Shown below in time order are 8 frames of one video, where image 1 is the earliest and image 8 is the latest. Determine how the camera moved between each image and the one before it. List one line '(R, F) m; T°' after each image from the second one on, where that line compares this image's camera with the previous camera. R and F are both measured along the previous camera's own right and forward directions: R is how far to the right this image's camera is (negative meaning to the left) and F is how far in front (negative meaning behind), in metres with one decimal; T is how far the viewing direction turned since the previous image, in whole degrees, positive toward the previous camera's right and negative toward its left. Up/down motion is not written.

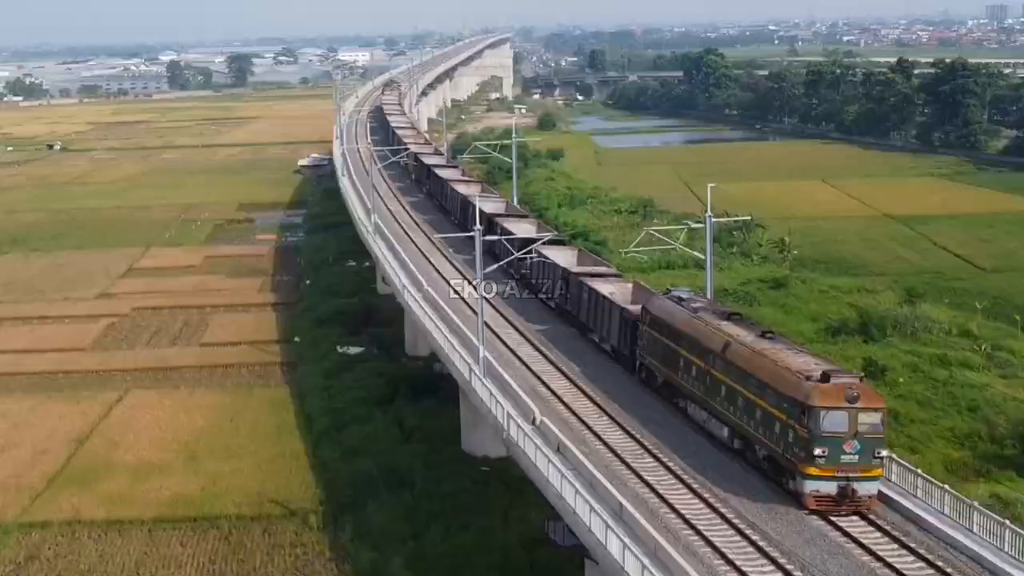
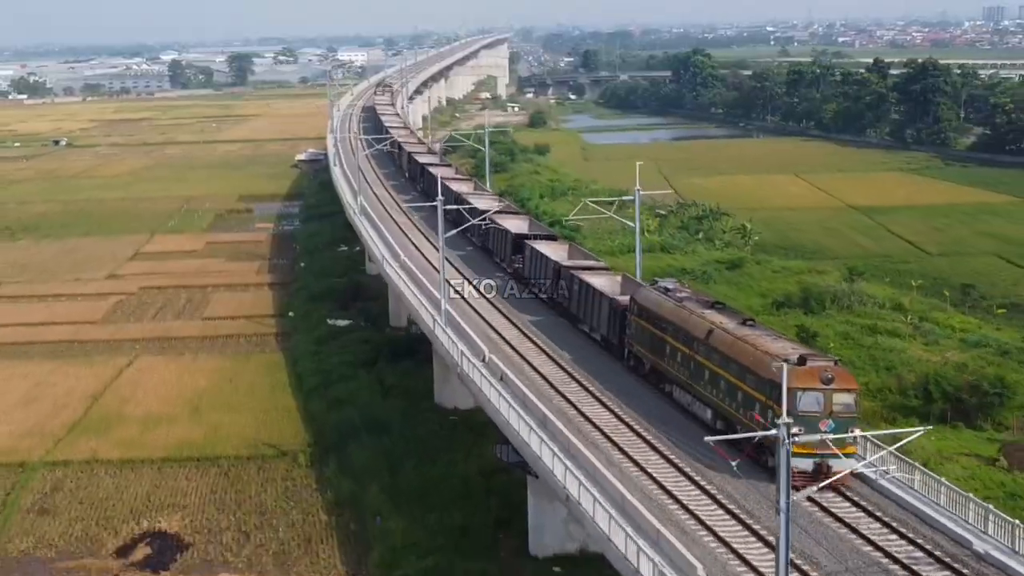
(+0.6, -3.2) m; 0°
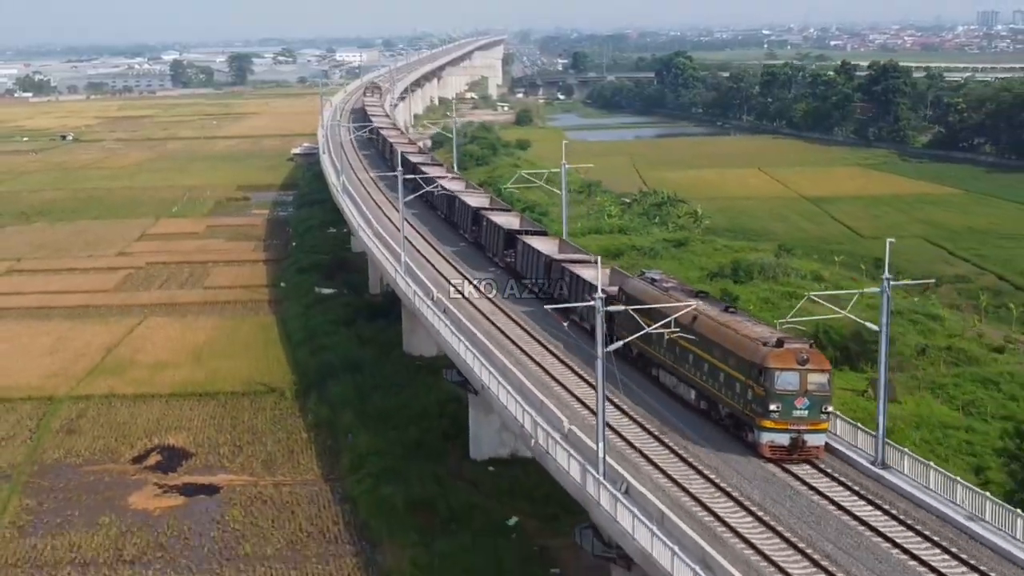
(+0.9, -4.7) m; 0°
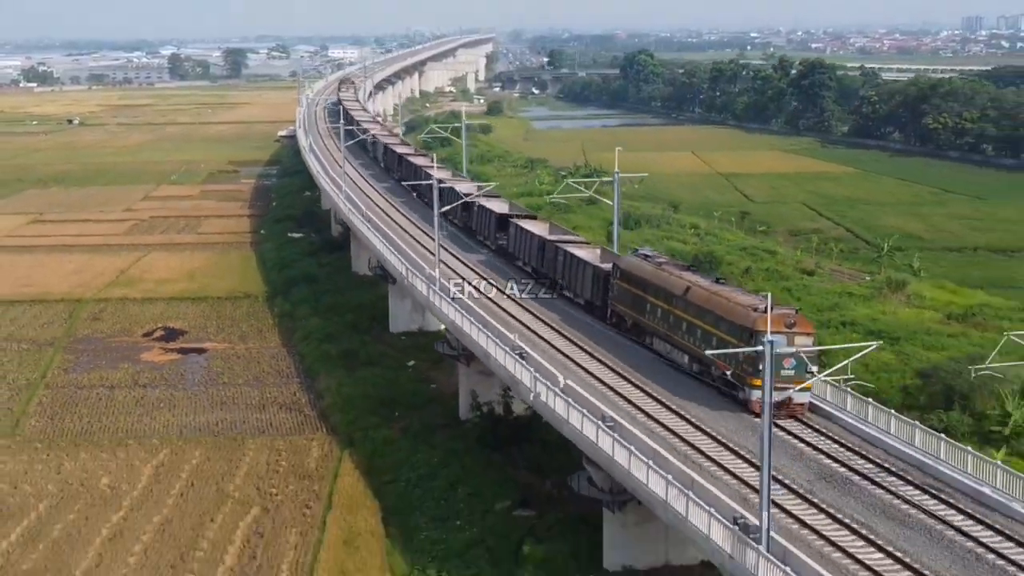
(+2.0, -9.5) m; 0°
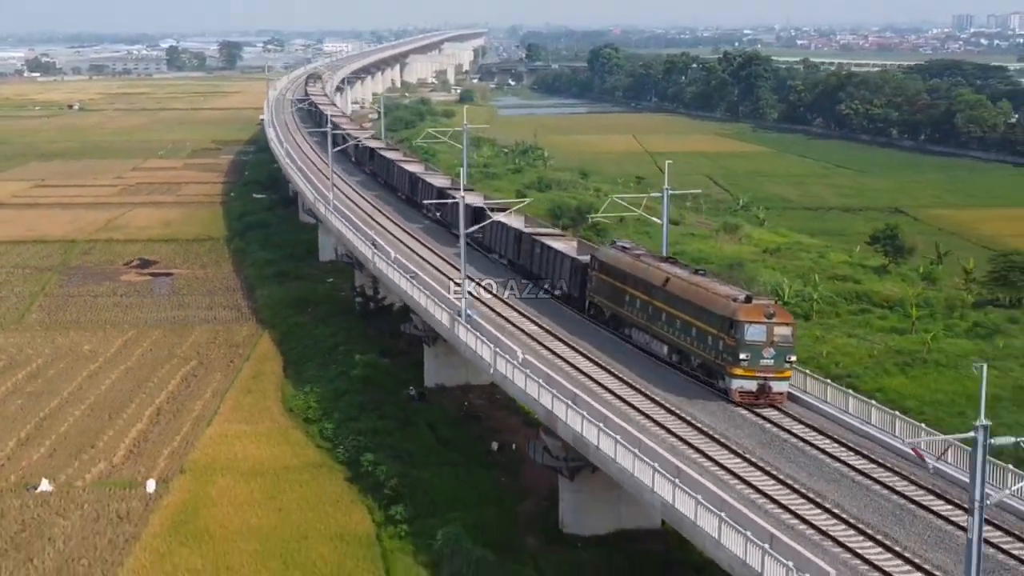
(+2.8, -8.8) m; 0°
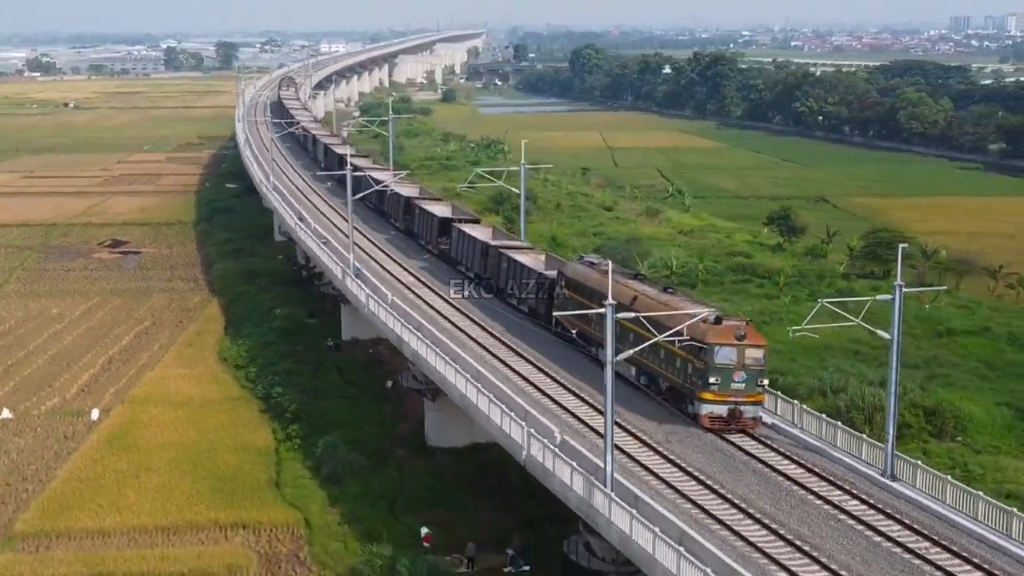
(+2.1, -4.3) m; 0°
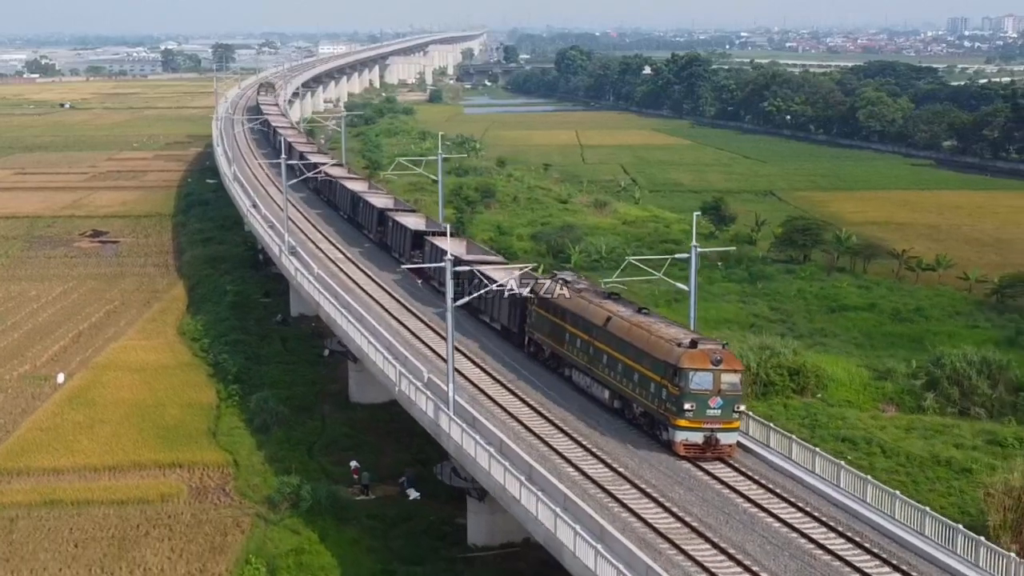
(+1.6, -3.2) m; 0°
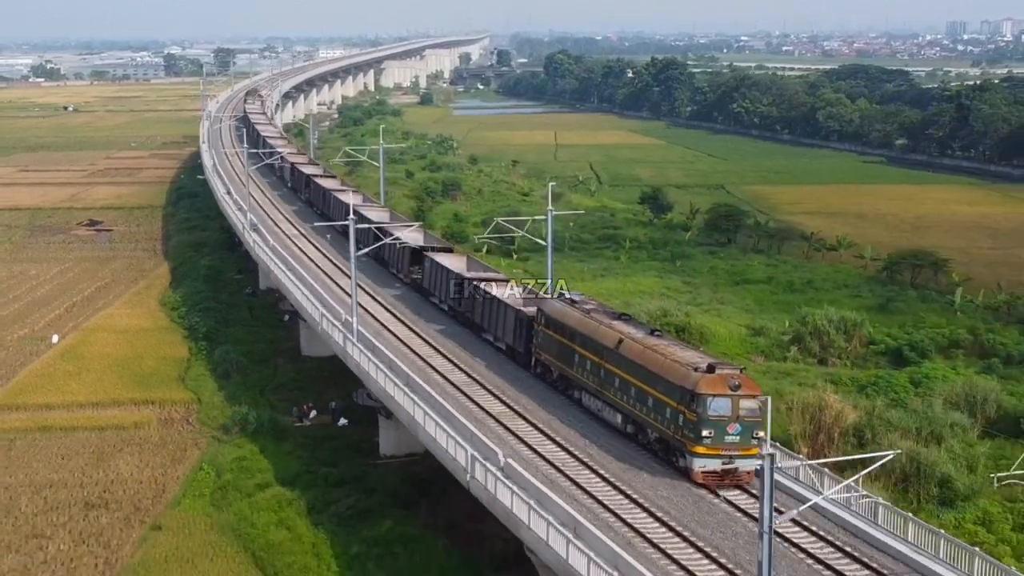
(+1.7, -4.6) m; 0°
